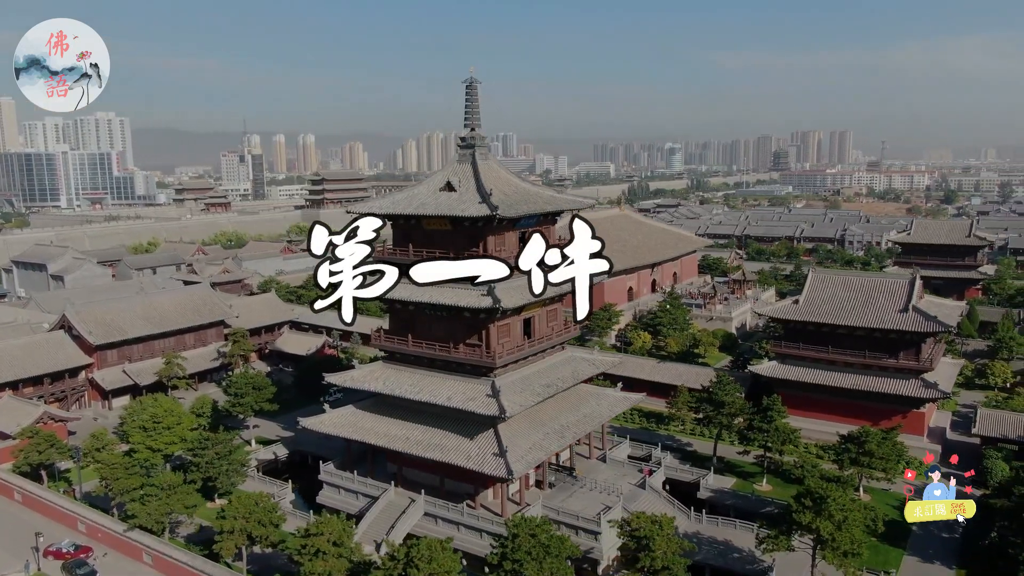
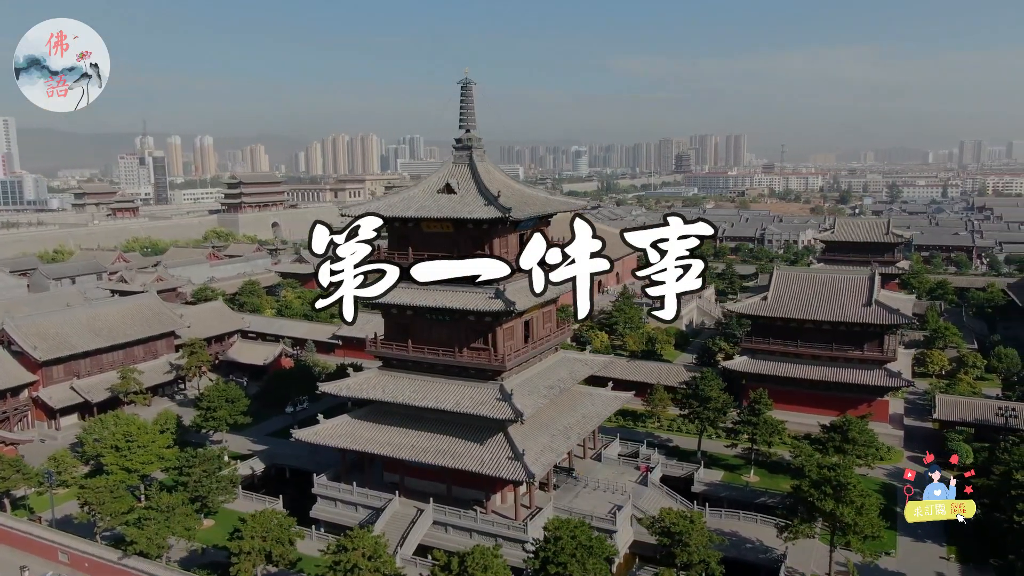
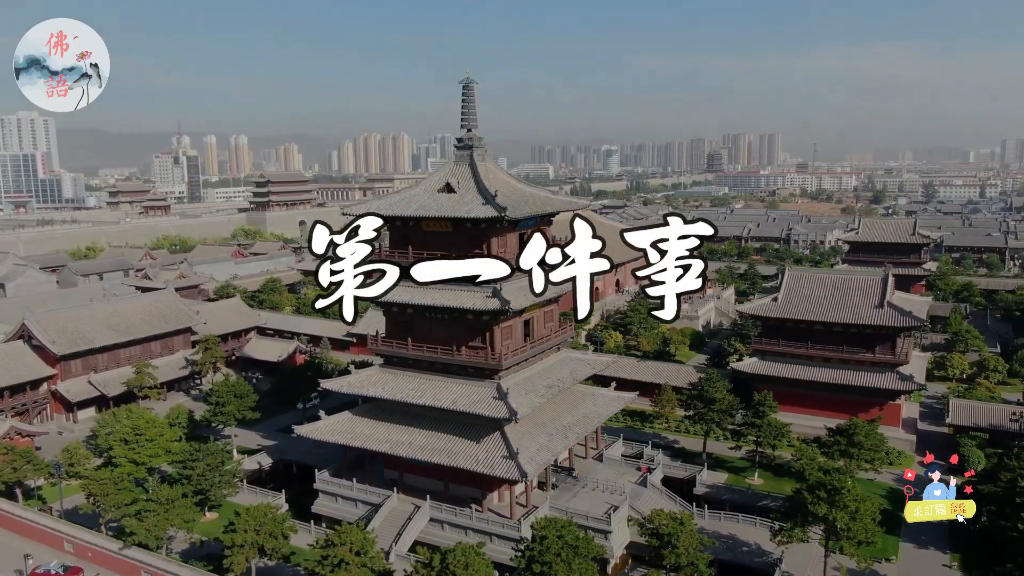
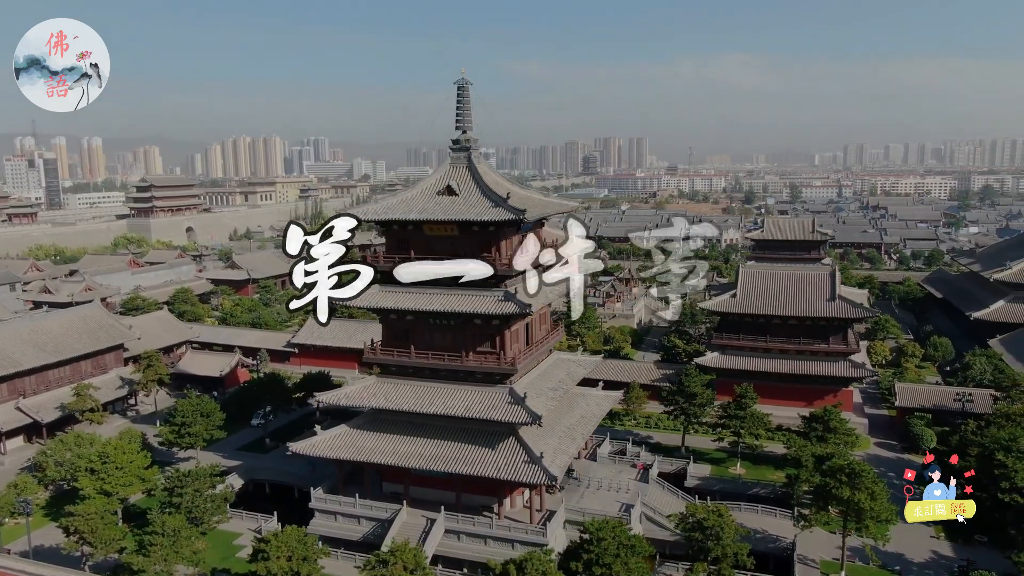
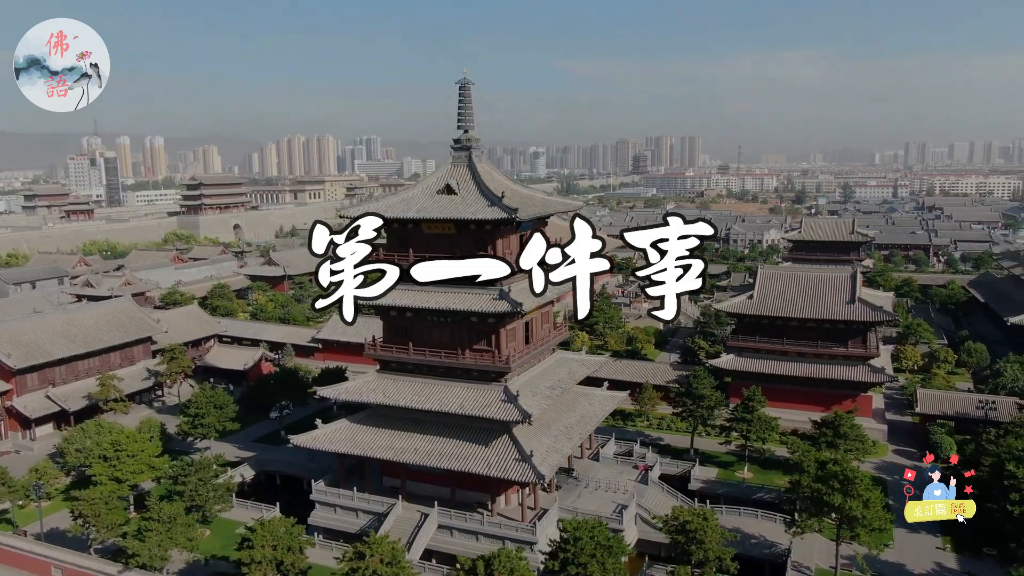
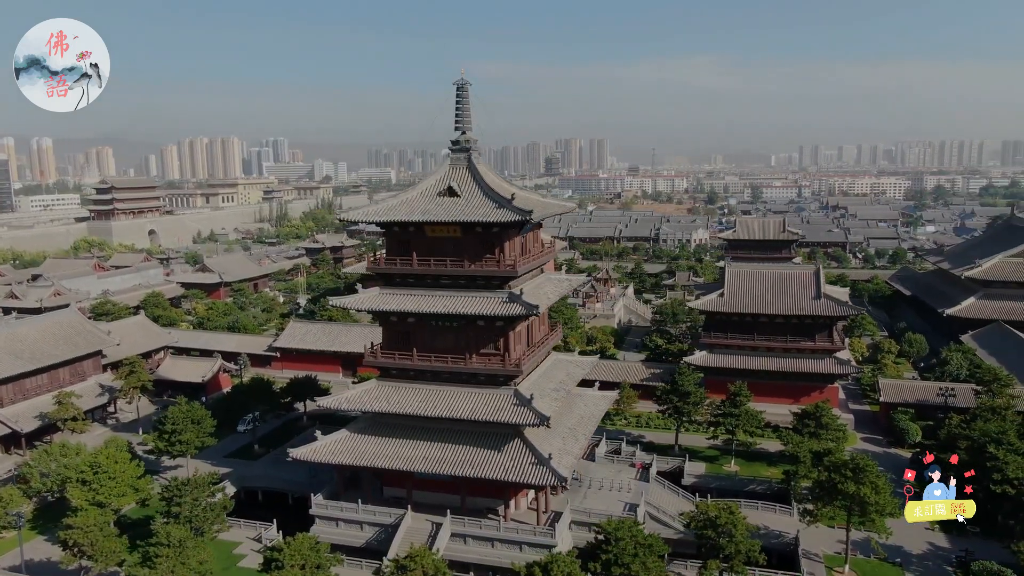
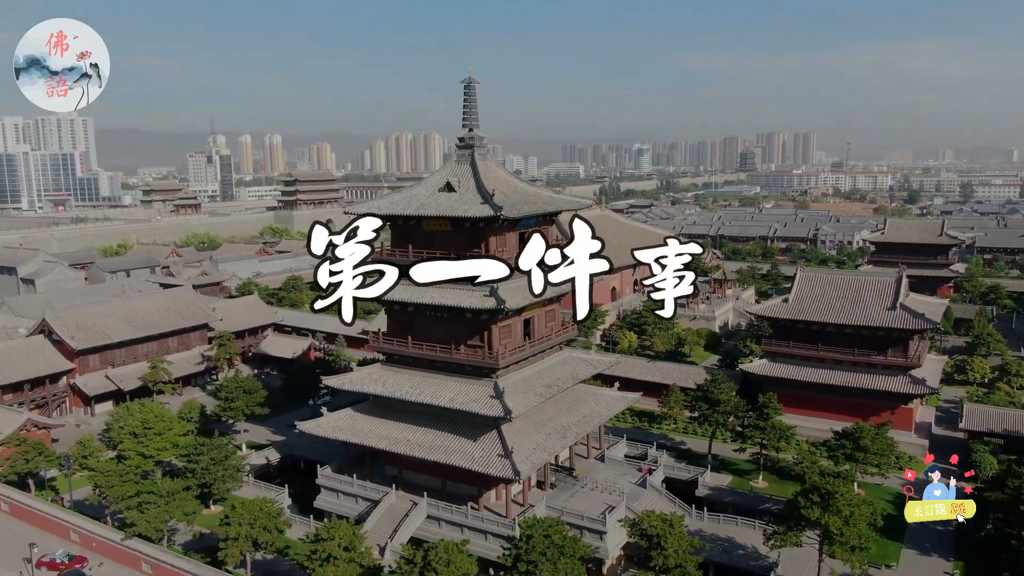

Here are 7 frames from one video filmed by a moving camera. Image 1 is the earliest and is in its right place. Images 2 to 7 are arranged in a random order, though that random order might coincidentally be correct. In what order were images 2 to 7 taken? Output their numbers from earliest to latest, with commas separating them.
7, 3, 2, 5, 4, 6
